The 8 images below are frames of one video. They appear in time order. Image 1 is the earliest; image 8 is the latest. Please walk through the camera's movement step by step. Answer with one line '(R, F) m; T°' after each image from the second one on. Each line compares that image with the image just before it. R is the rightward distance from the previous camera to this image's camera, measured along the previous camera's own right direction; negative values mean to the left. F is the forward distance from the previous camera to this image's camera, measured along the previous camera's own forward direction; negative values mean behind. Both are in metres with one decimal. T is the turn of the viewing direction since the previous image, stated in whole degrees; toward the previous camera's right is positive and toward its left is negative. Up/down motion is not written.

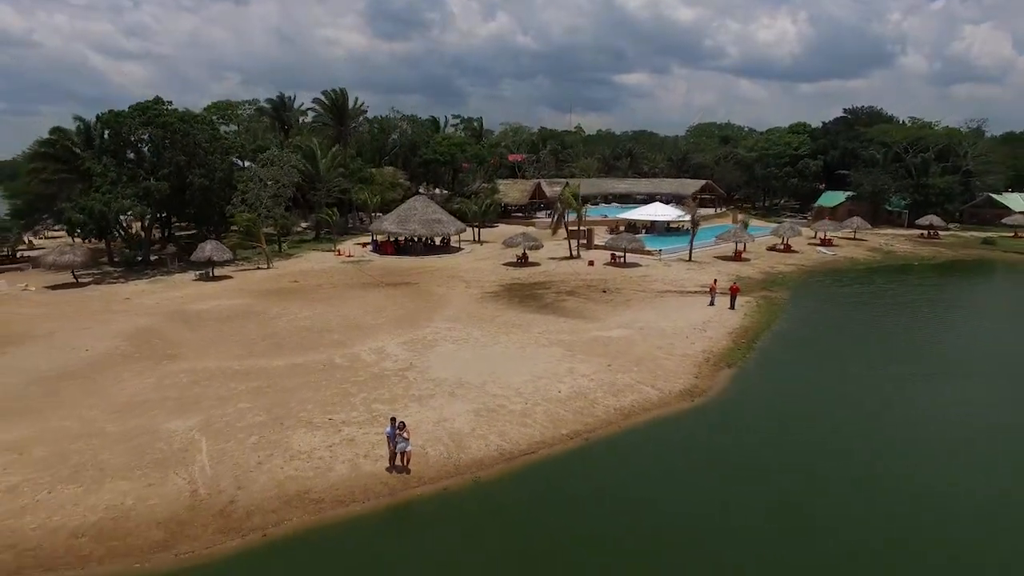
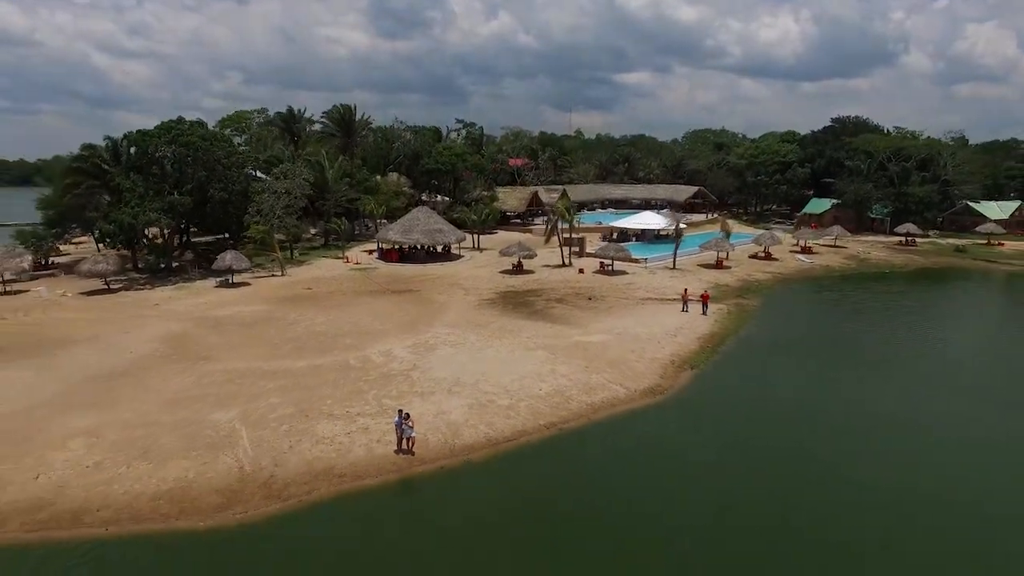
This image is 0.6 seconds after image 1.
(+0.3, -2.3) m; 0°
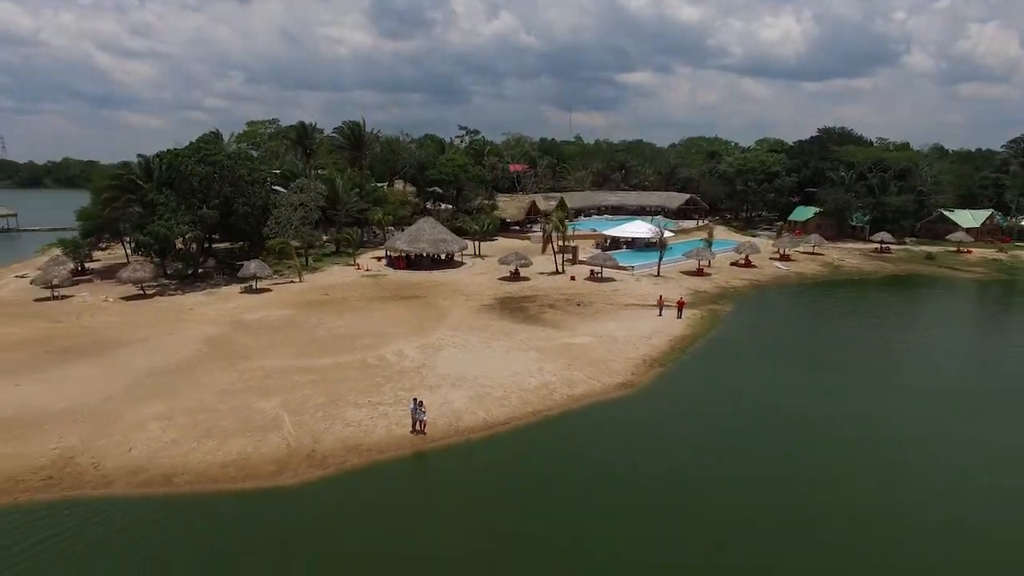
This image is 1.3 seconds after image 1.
(+0.2, -2.9) m; 0°
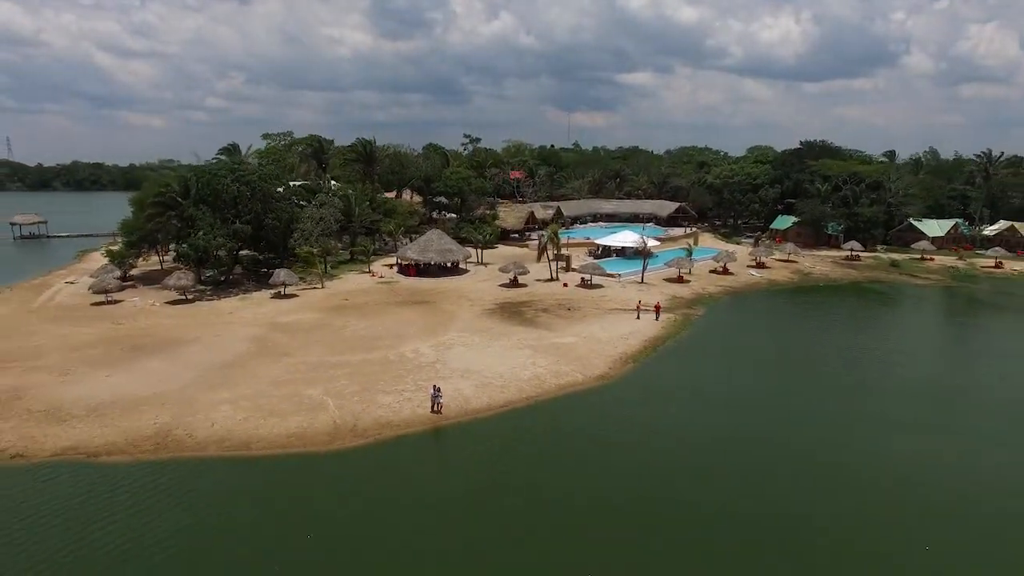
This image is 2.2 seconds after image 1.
(+0.1, -4.0) m; 0°
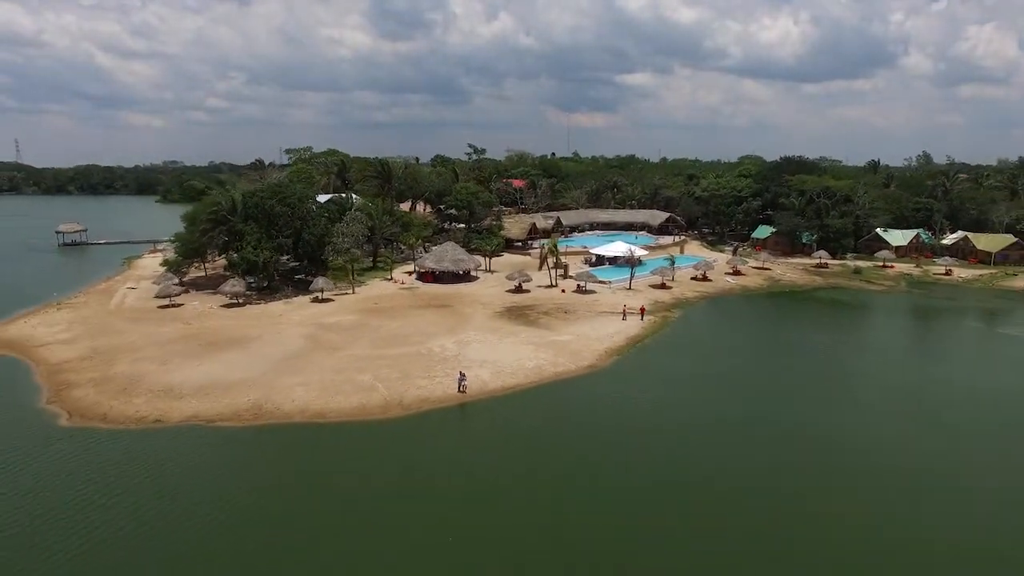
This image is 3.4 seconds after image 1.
(-0.4, -5.8) m; 0°
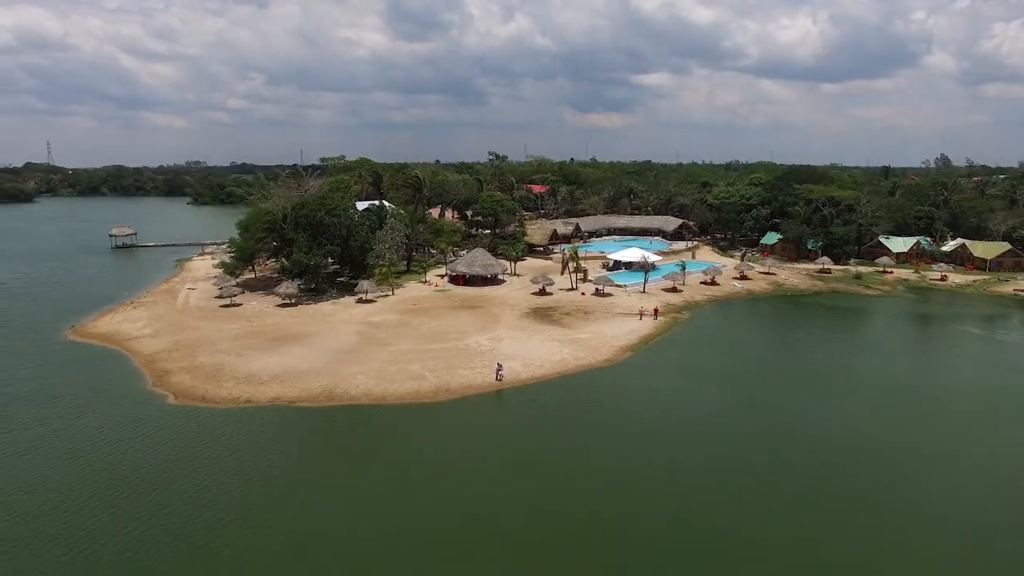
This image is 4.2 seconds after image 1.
(-0.8, -4.4) m; -1°
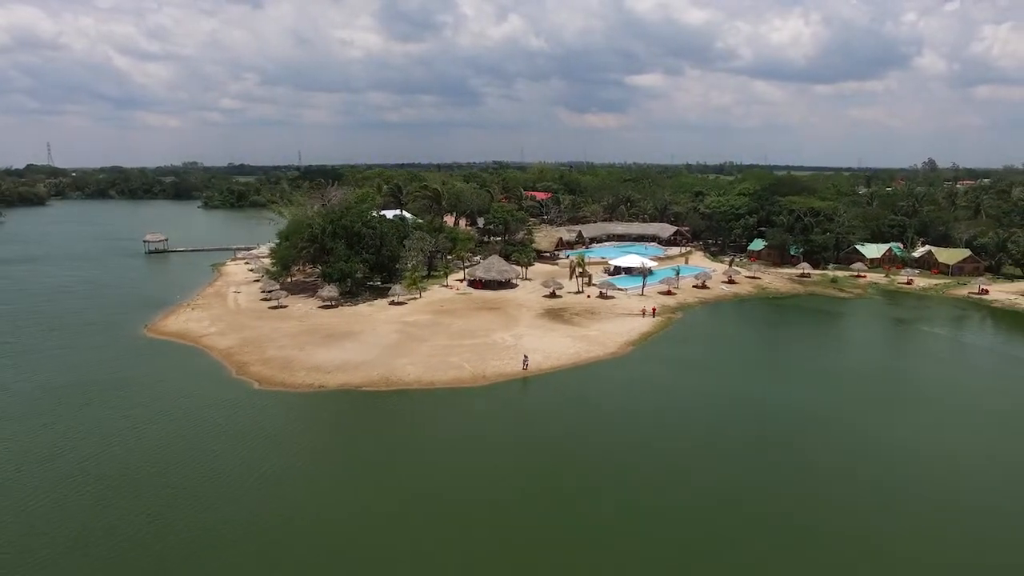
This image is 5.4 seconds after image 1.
(-1.8, -6.1) m; +1°
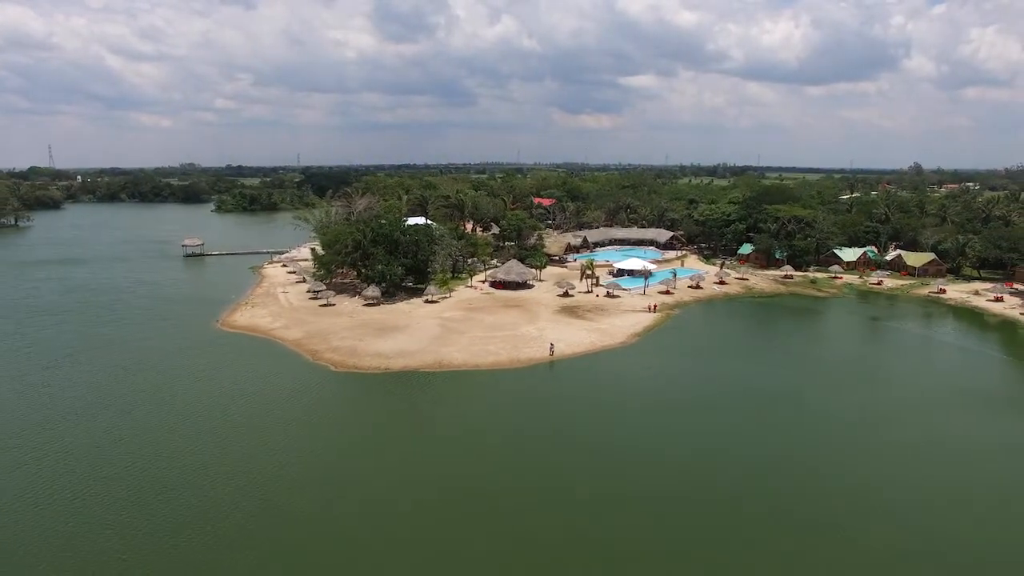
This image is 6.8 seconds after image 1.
(-2.6, -7.5) m; +1°
